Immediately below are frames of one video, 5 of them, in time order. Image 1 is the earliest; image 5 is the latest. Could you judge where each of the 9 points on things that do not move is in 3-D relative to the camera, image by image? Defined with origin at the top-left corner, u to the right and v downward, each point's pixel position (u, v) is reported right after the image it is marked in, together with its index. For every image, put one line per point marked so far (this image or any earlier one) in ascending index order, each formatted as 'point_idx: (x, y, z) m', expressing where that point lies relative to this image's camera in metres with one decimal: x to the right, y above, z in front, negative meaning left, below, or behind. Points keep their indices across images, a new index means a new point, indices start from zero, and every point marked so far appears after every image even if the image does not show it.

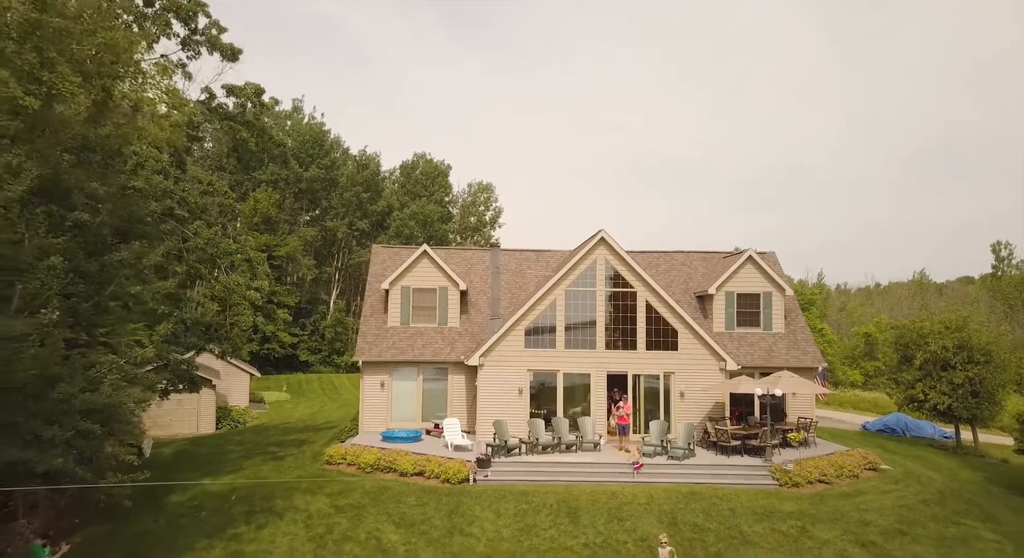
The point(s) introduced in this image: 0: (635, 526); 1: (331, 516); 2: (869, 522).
0: (+3.3, -6.7, +15.5) m
1: (-5.1, -6.7, +16.3) m
2: (+10.2, -6.9, +16.1) m
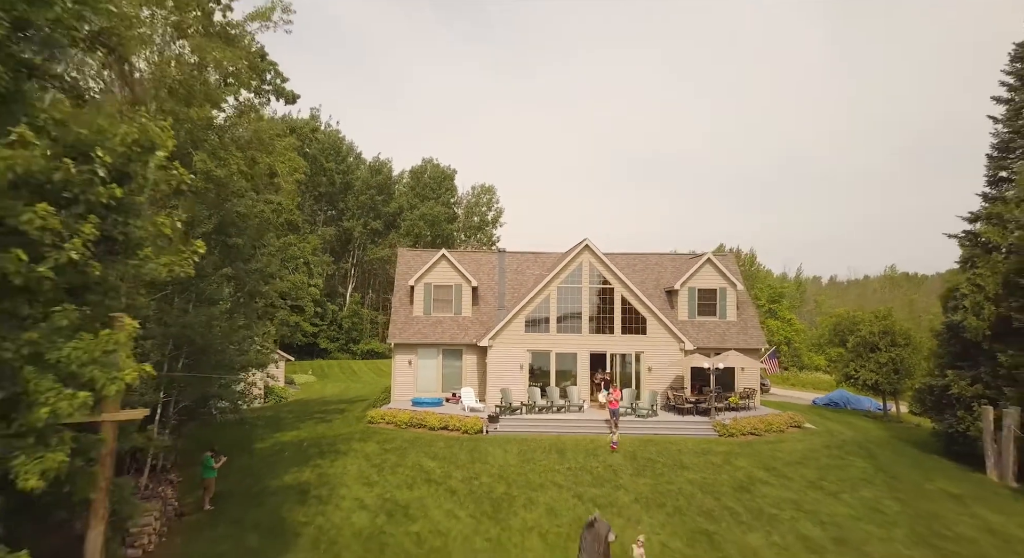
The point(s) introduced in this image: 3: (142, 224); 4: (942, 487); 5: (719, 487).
0: (+3.5, -6.7, +21.4) m
1: (-5.0, -6.8, +22.2) m
2: (+10.3, -6.9, +22.0) m
3: (-5.2, +0.8, +8.1) m
4: (+14.9, -7.2, +19.6) m
5: (+6.8, -6.8, +18.7) m
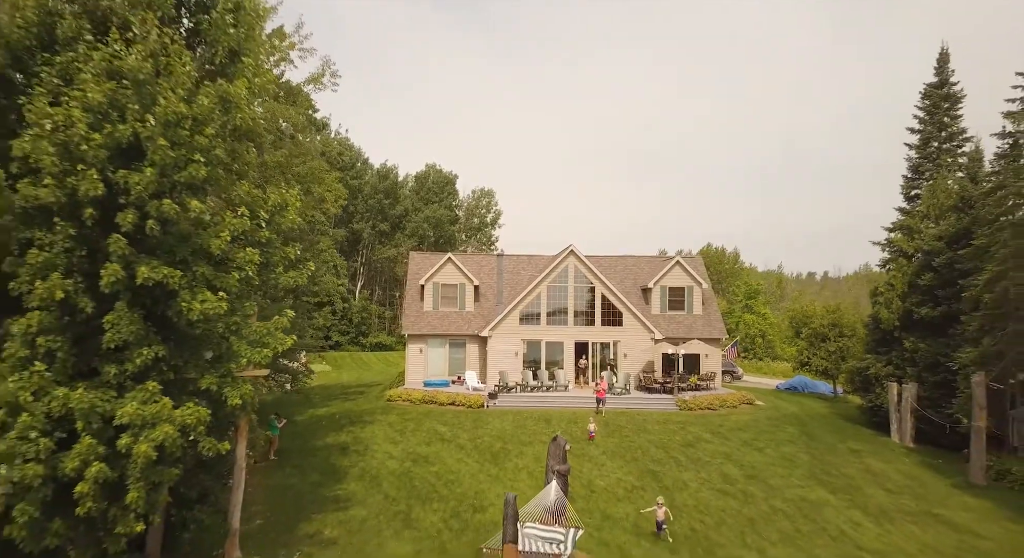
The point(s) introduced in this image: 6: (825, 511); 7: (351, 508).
0: (+3.3, -6.8, +26.5) m
1: (-5.2, -6.8, +27.3) m
2: (+10.1, -6.9, +27.2) m
3: (-5.4, +0.6, +13.1) m
4: (+14.7, -7.2, +24.7) m
5: (+6.6, -6.9, +23.8) m
6: (+9.2, -6.8, +16.7) m
7: (-4.8, -6.8, +17.1) m
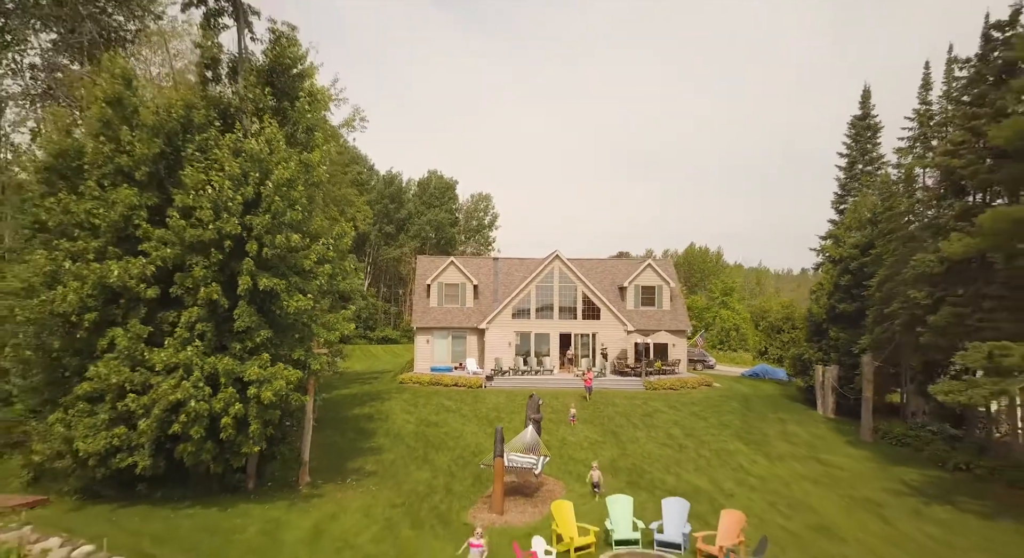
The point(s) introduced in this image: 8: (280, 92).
0: (+2.9, -6.9, +32.2) m
1: (-5.6, -6.9, +33.0) m
2: (+9.7, -7.0, +32.9) m
3: (-5.8, +0.5, +18.8) m
4: (+14.3, -7.3, +30.5) m
5: (+6.2, -7.0, +29.5) m
6: (+8.8, -6.9, +22.5) m
7: (-5.2, -7.0, +22.8) m
8: (-7.6, +6.1, +18.8) m
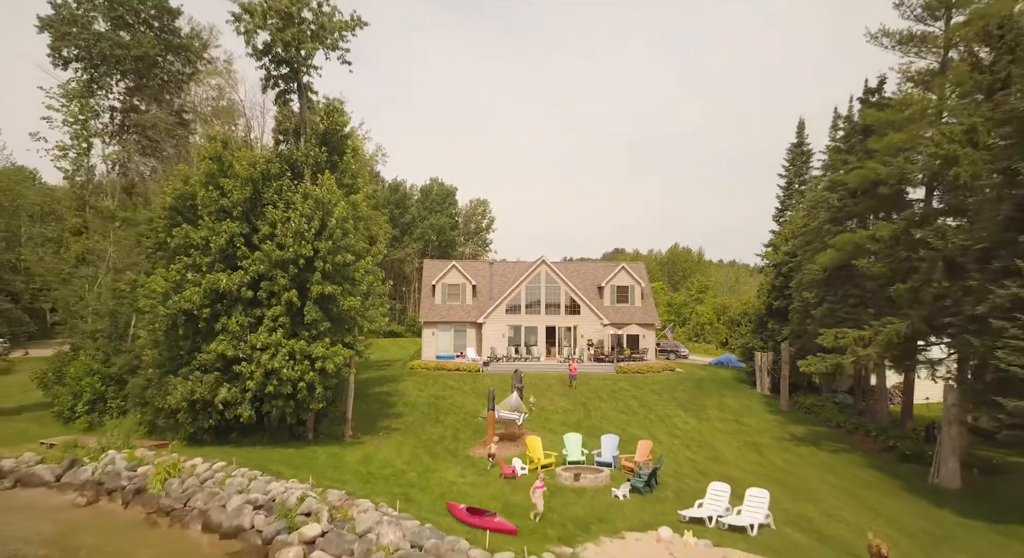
0: (+2.4, -7.0, +39.1) m
1: (-6.1, -7.1, +39.8) m
2: (+9.2, -7.2, +39.8) m
3: (-6.2, +0.2, +25.6) m
4: (+13.8, -7.5, +37.4) m
5: (+5.7, -7.1, +36.4) m
6: (+8.3, -7.1, +29.3) m
7: (-5.6, -7.2, +29.6) m
8: (-8.1, +5.9, +25.5) m
